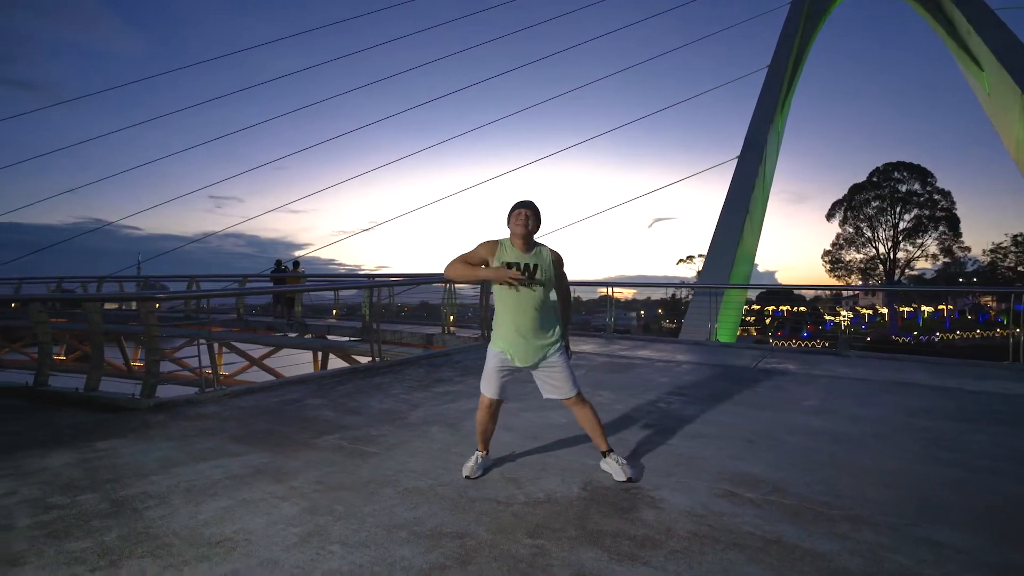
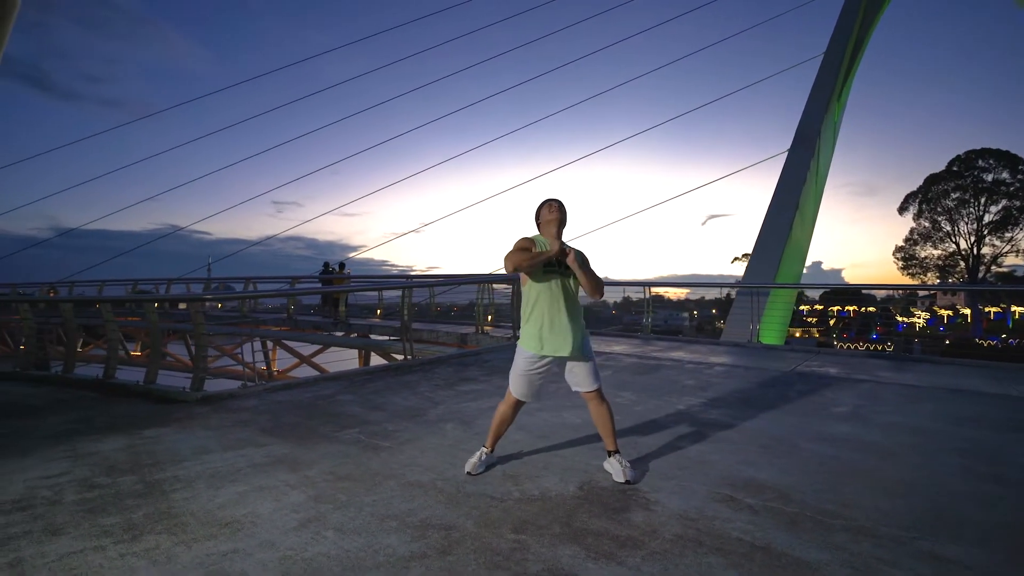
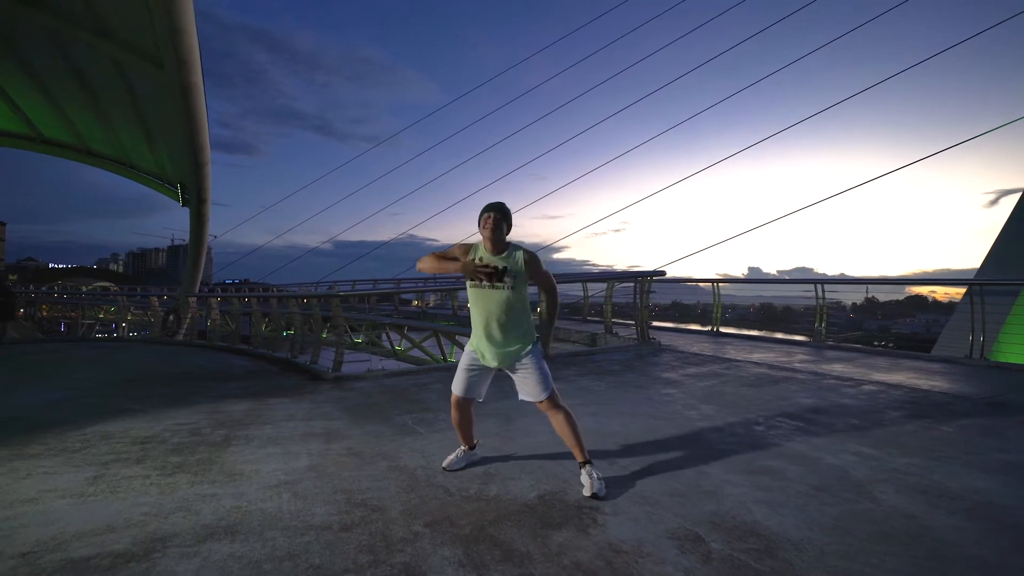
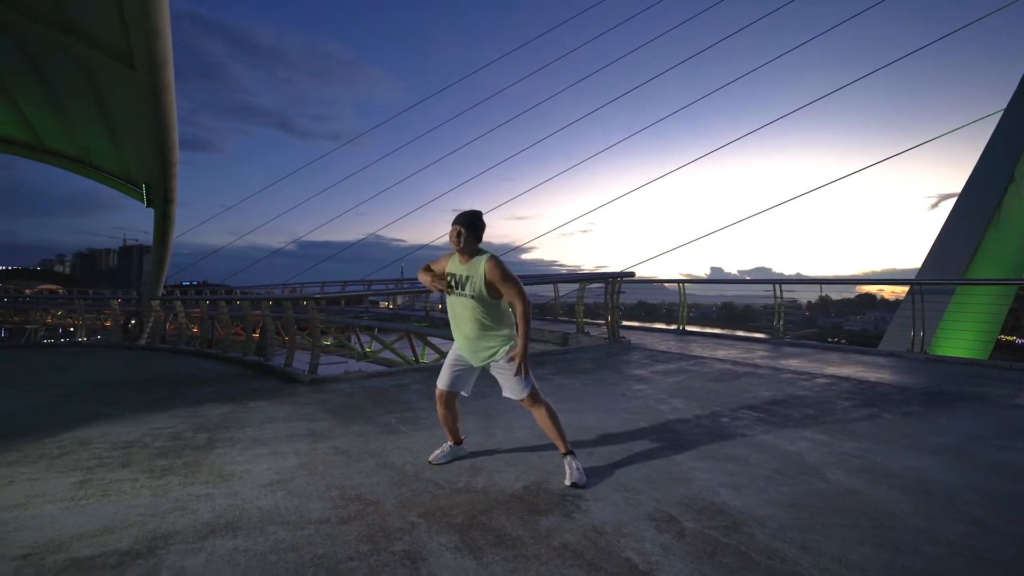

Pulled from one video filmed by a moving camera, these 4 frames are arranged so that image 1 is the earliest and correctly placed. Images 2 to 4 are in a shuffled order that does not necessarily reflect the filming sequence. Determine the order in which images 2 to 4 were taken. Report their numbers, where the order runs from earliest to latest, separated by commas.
2, 4, 3
